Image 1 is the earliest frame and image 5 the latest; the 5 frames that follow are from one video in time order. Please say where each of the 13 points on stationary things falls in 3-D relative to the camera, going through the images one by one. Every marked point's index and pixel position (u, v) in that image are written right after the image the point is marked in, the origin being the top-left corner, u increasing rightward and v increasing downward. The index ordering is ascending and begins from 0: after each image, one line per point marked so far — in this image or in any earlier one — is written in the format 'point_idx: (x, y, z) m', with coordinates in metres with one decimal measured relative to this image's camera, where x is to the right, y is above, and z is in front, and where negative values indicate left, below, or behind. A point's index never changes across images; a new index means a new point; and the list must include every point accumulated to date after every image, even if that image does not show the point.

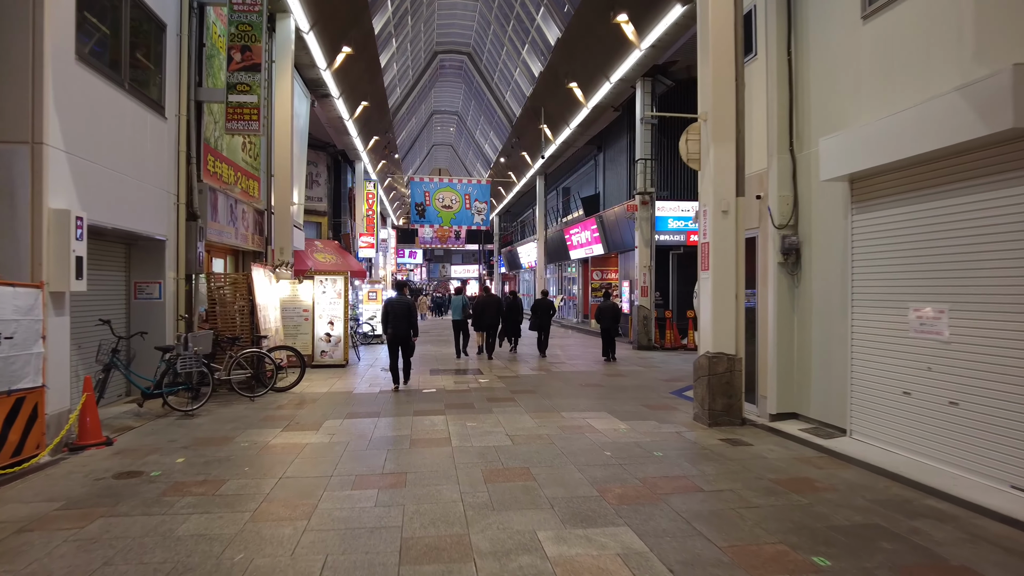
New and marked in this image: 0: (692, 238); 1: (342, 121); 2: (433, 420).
0: (+4.4, +1.2, +16.7) m
1: (-4.9, +4.8, +19.2) m
2: (-0.7, -1.2, +6.2) m
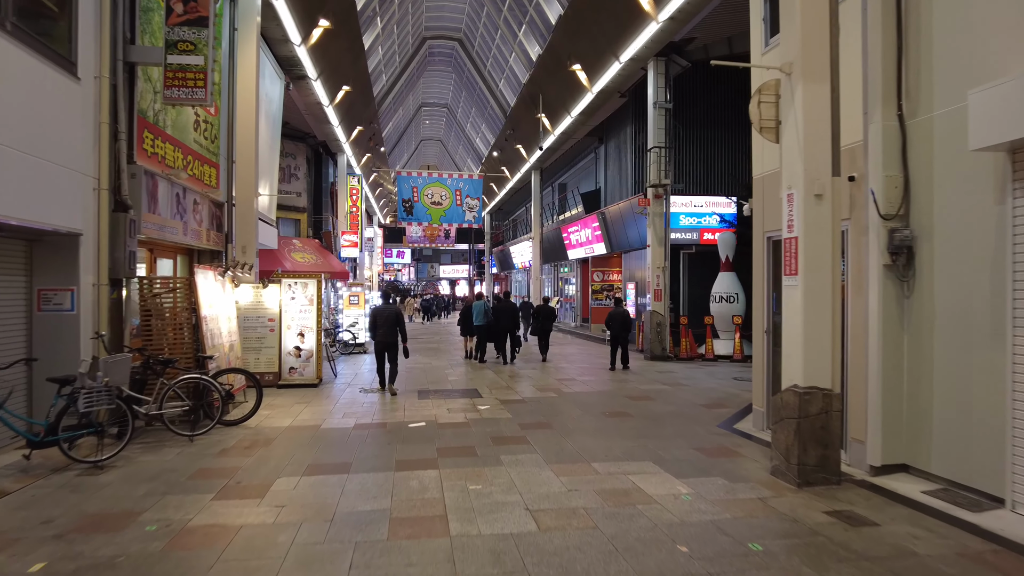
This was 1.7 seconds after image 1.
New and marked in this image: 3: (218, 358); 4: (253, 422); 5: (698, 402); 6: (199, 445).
0: (+4.3, +1.2, +15.1) m
1: (-5.0, +4.7, +17.5) m
2: (-0.6, -1.3, +4.6) m
3: (-3.2, -0.8, +7.2) m
4: (-2.6, -1.4, +6.8) m
5: (+2.3, -1.4, +8.1) m
6: (-2.7, -1.4, +5.8) m
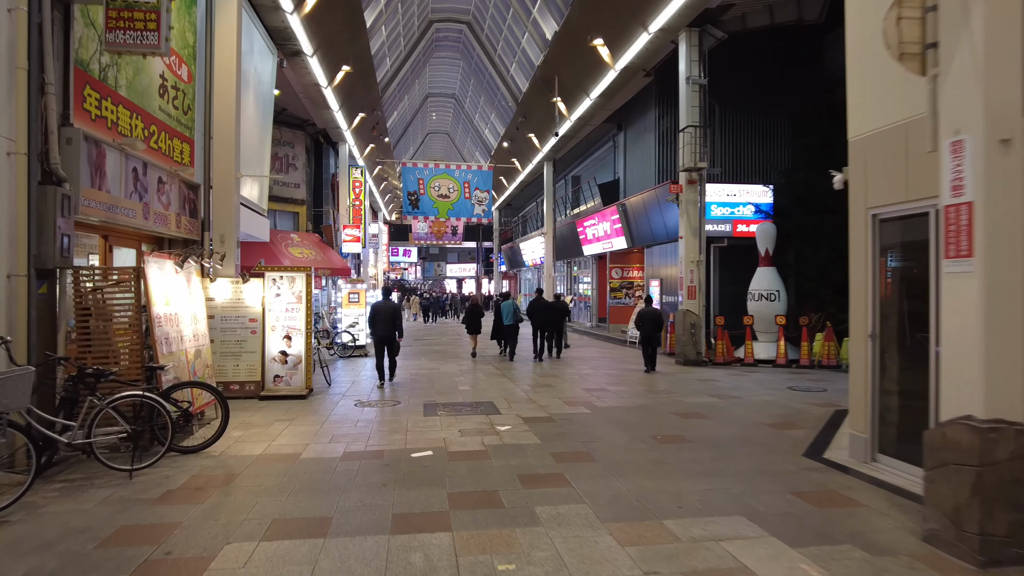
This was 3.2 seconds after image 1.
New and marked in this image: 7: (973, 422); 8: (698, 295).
0: (+4.6, +1.2, +13.7) m
1: (-4.7, +4.8, +16.2) m
2: (-0.4, -1.2, +3.2) m
3: (-2.9, -0.7, +5.8) m
4: (-2.4, -1.3, +5.5) m
5: (+2.5, -1.3, +6.7) m
6: (-2.5, -1.3, +4.5) m
7: (+2.1, -0.6, +3.1) m
8: (+3.5, -0.1, +12.5) m
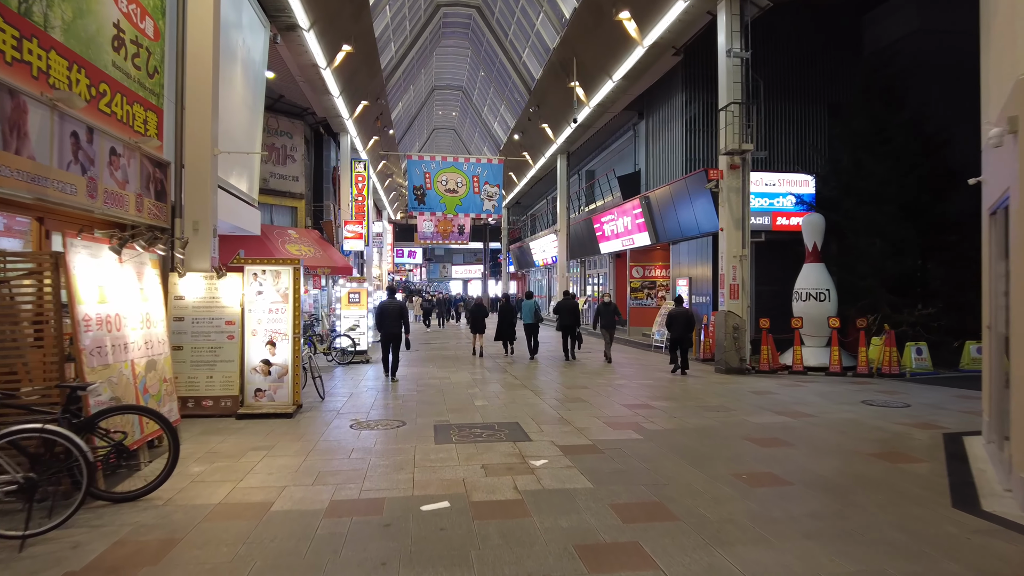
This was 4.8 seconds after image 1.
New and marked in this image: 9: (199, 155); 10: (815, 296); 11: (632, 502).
0: (+5.0, +1.2, +12.3) m
1: (-4.3, +4.8, +14.9) m
2: (-0.1, -1.2, +1.8) m
3: (-2.7, -0.7, +4.5) m
4: (-2.1, -1.3, +4.1) m
5: (+2.8, -1.3, +5.3) m
6: (-2.2, -1.3, +3.1) m
7: (+2.4, -0.6, +1.7) m
8: (+3.8, -0.1, +11.1) m
9: (-3.6, +1.5, +7.6) m
10: (+5.1, -0.1, +11.5) m
11: (+0.7, -1.2, +3.9) m
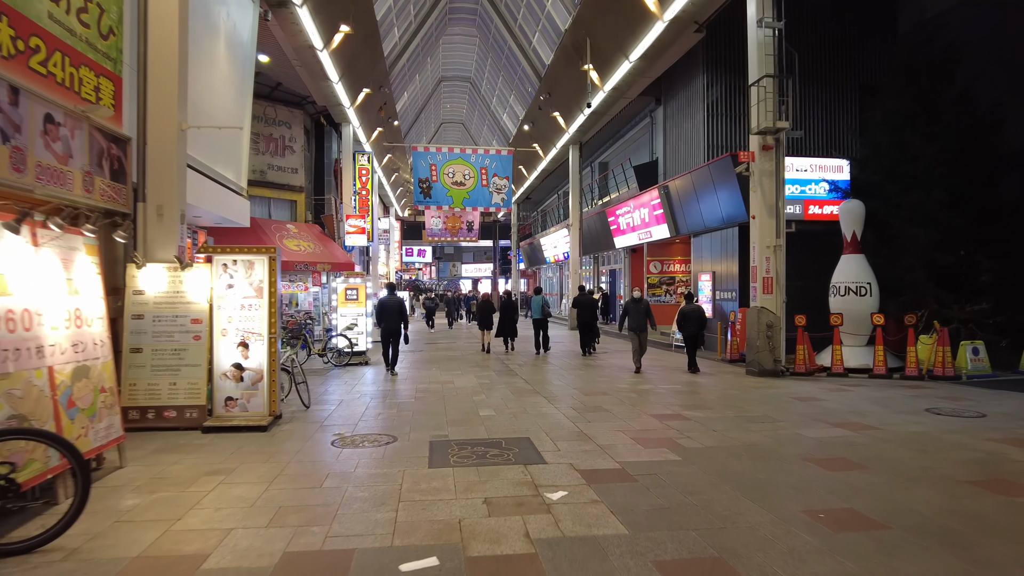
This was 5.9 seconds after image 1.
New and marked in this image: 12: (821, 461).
0: (+5.1, +1.3, +11.2) m
1: (-4.1, +4.9, +13.9) m
2: (-0.1, -1.1, +0.9) m
3: (-2.6, -0.6, +3.5) m
4: (-2.1, -1.2, +3.2) m
5: (+2.8, -1.2, +4.3) m
6: (-2.2, -1.2, +2.2) m
7: (+2.4, -0.5, +0.7) m
8: (+3.9, 0.0, +10.1) m
9: (-3.5, +1.6, +6.7) m
10: (+5.3, 0.0, +10.4) m
11: (+0.7, -1.2, +2.9) m
12: (+2.2, -1.2, +4.7) m
